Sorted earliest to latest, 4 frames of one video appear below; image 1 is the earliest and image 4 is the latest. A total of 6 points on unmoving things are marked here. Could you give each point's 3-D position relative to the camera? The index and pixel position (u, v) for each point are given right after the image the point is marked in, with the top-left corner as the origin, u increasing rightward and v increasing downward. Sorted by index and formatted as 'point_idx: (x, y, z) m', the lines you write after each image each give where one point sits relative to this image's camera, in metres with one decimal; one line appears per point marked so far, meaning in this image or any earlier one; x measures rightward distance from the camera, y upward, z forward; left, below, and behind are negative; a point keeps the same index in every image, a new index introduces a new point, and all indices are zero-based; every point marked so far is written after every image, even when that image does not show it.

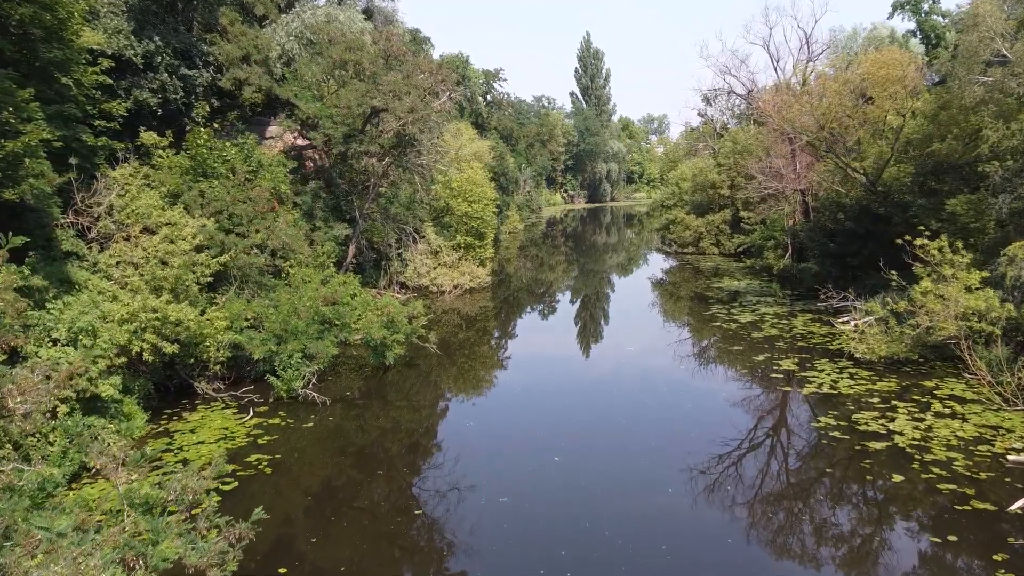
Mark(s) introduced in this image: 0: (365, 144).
0: (-2.4, +2.3, +15.5) m
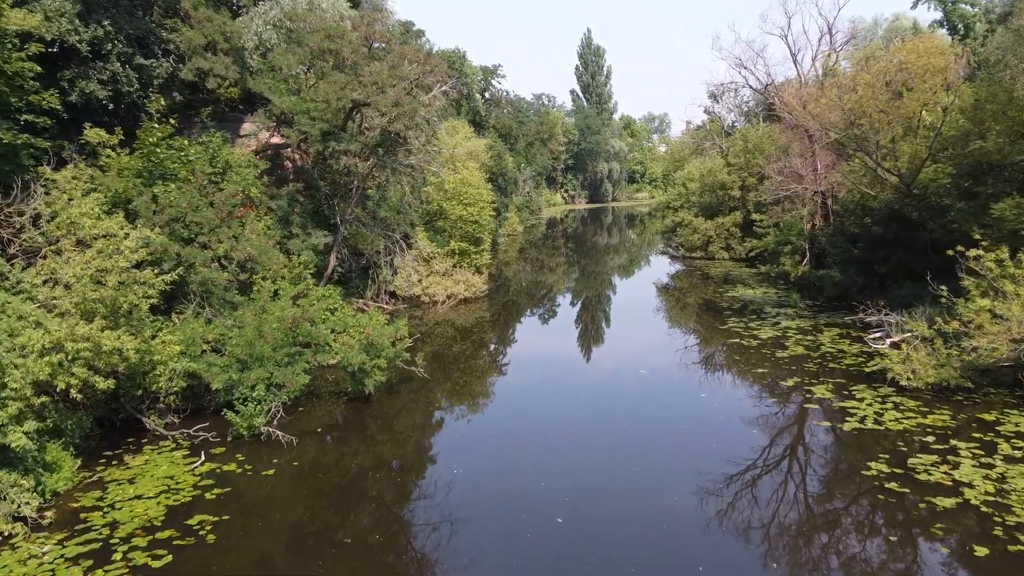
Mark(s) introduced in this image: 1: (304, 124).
0: (-2.4, +2.1, +13.9) m
1: (-3.0, +2.3, +13.7) m
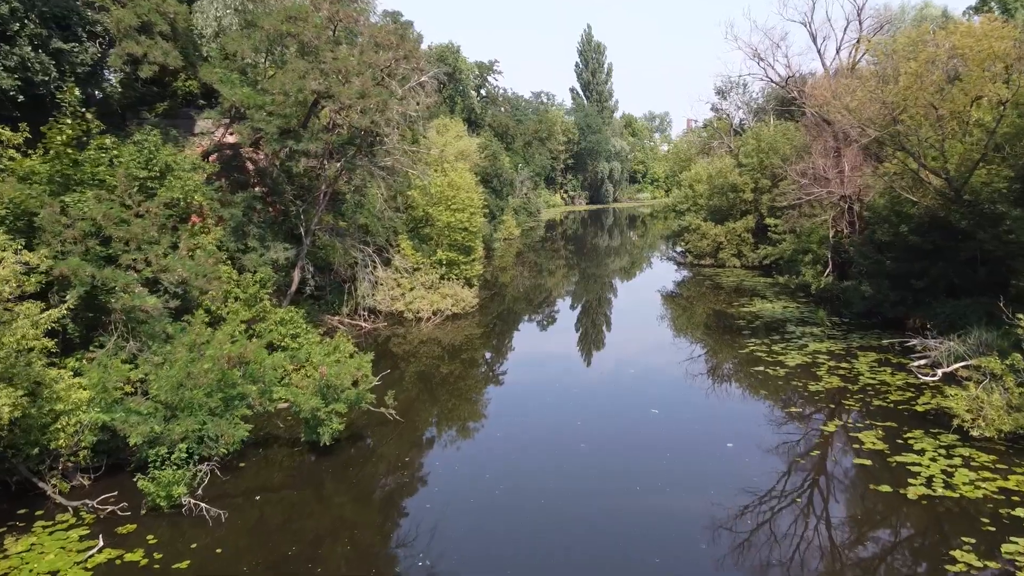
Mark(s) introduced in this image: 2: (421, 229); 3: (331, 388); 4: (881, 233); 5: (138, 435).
0: (-2.6, +1.8, +12.0) m
1: (-3.1, +2.1, +11.7) m
2: (-1.9, +1.2, +19.8) m
3: (-1.8, -1.0, +9.5) m
4: (+6.5, +1.0, +16.9) m
5: (-3.2, -1.2, +8.2) m
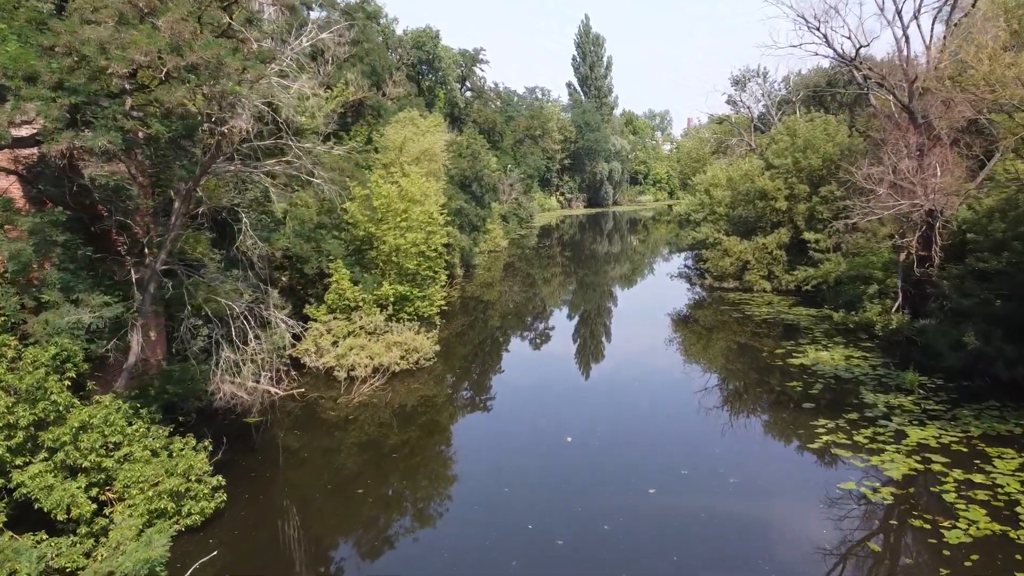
0: (-3.0, +1.2, +7.3) m
1: (-3.5, +1.4, +7.0) m
2: (-2.3, +0.6, +15.0) m
3: (-2.2, -1.6, +4.8) m
4: (+6.1, +0.3, +12.2) m
5: (-3.6, -1.9, +3.5) m
